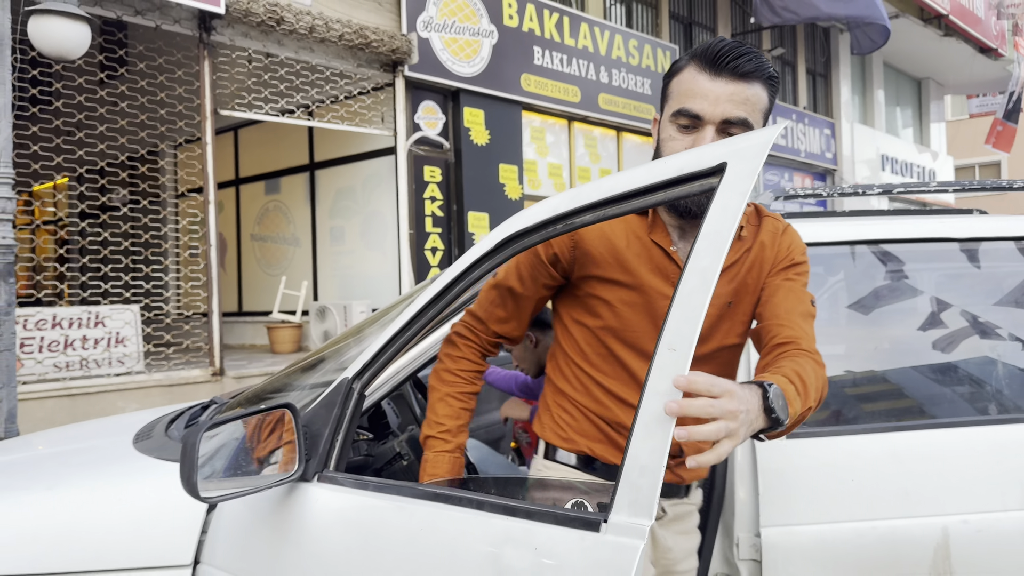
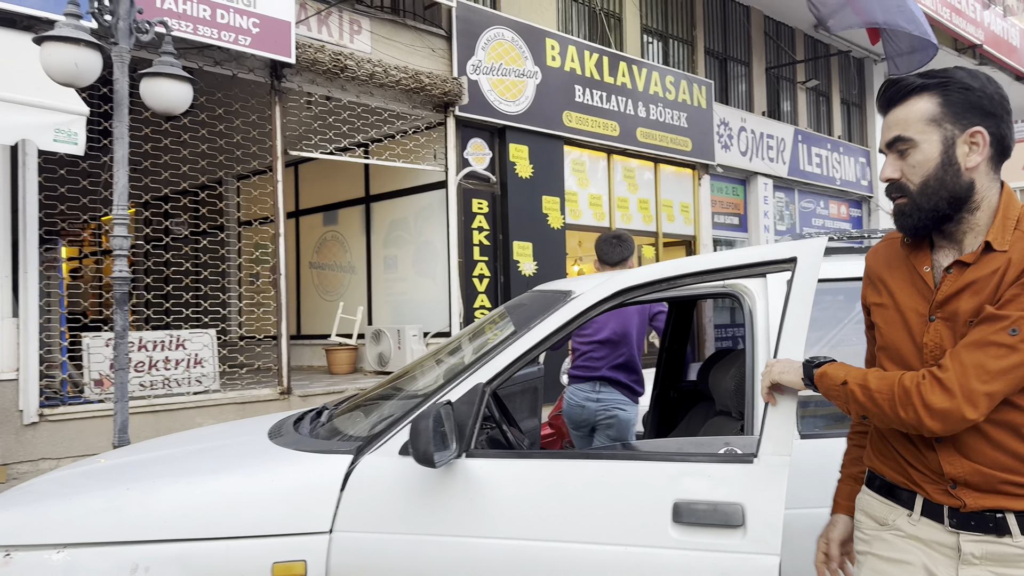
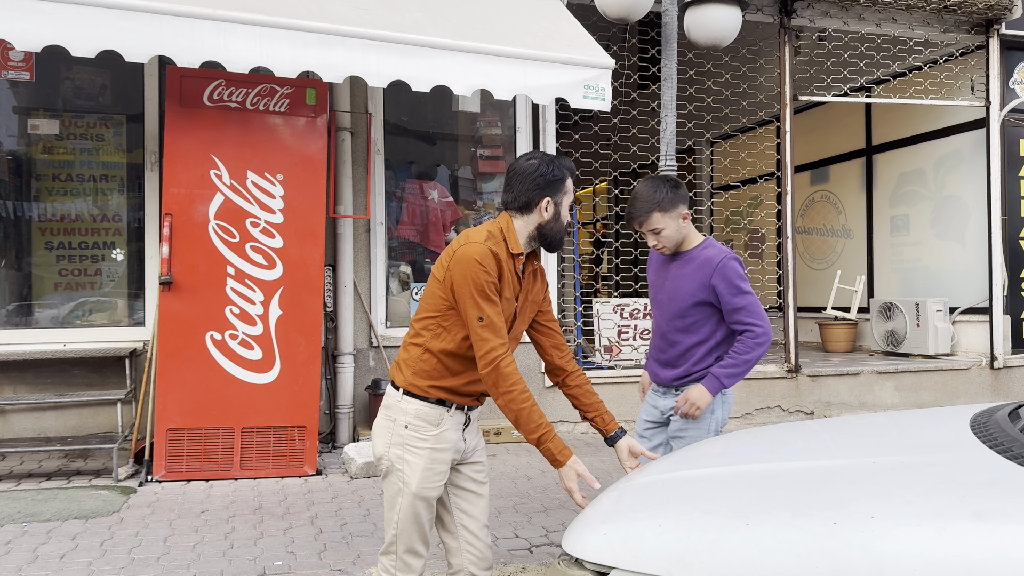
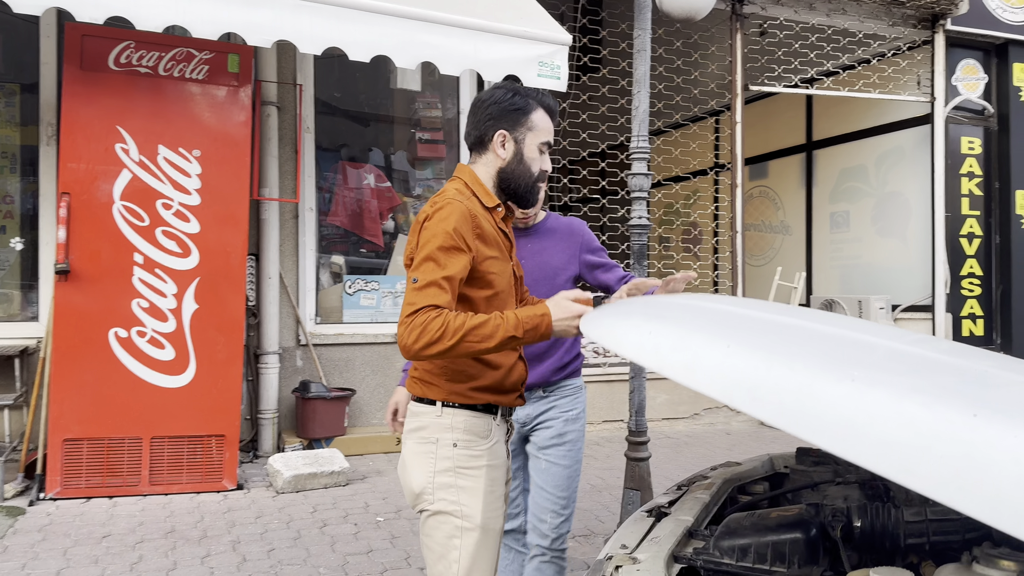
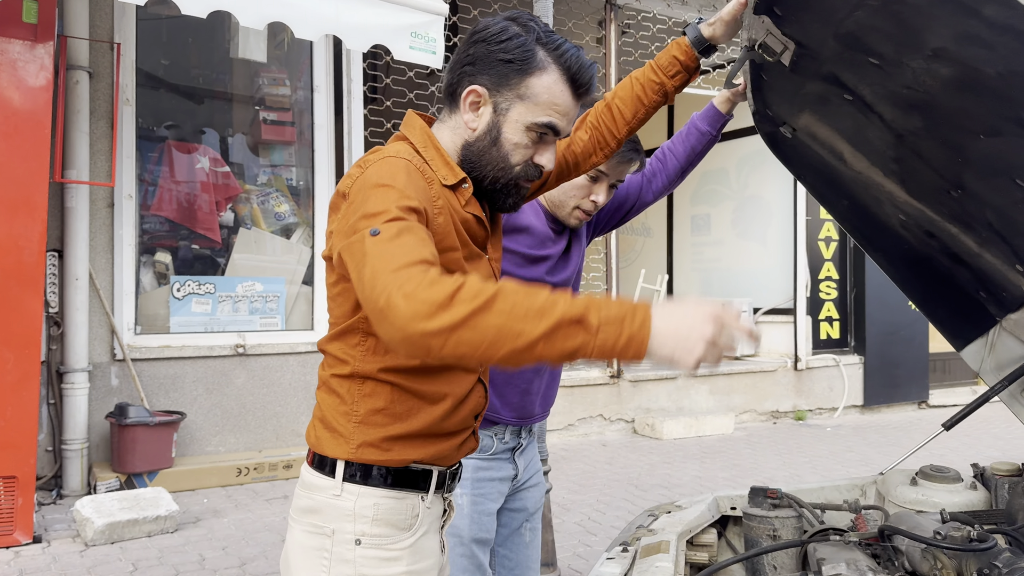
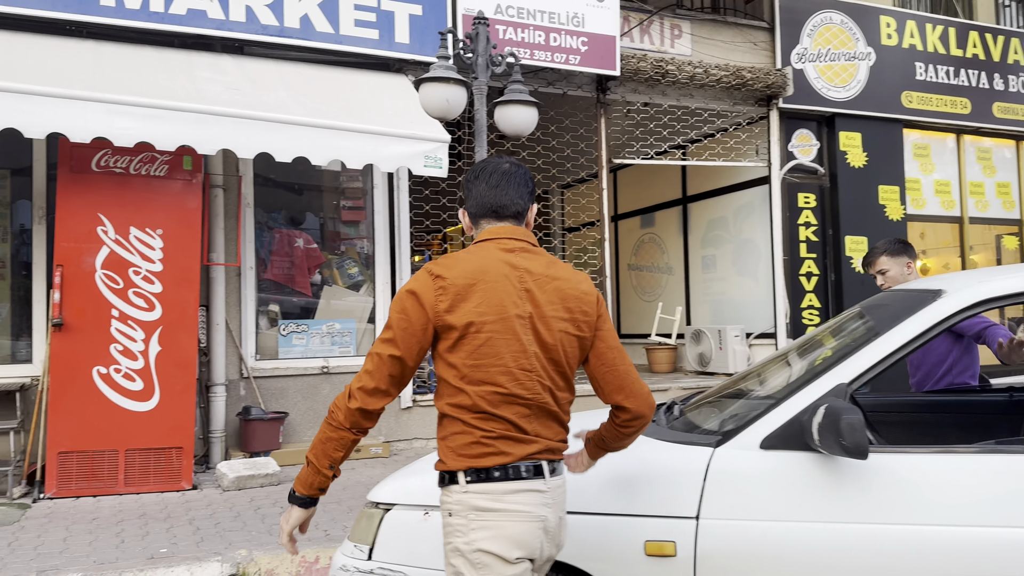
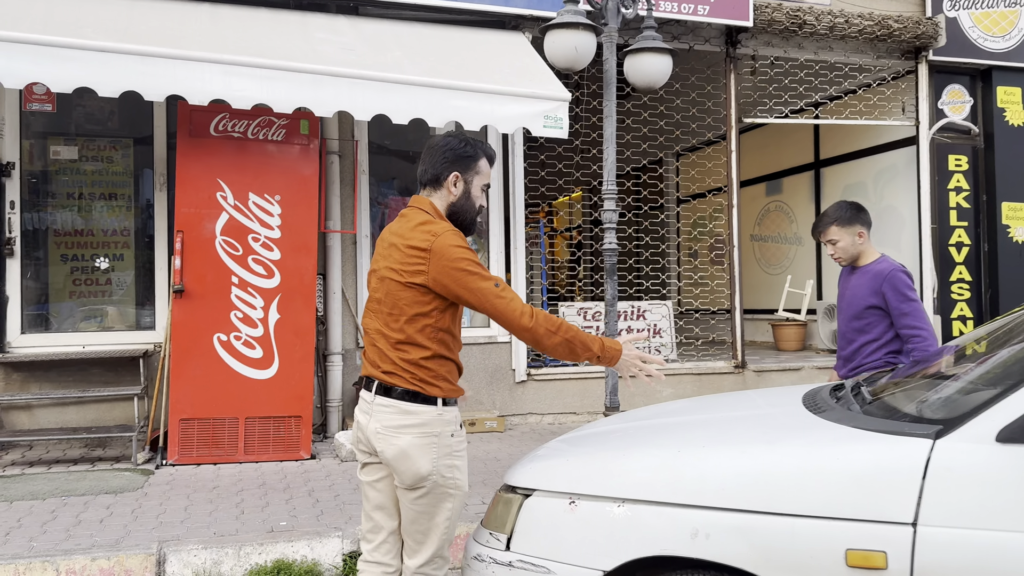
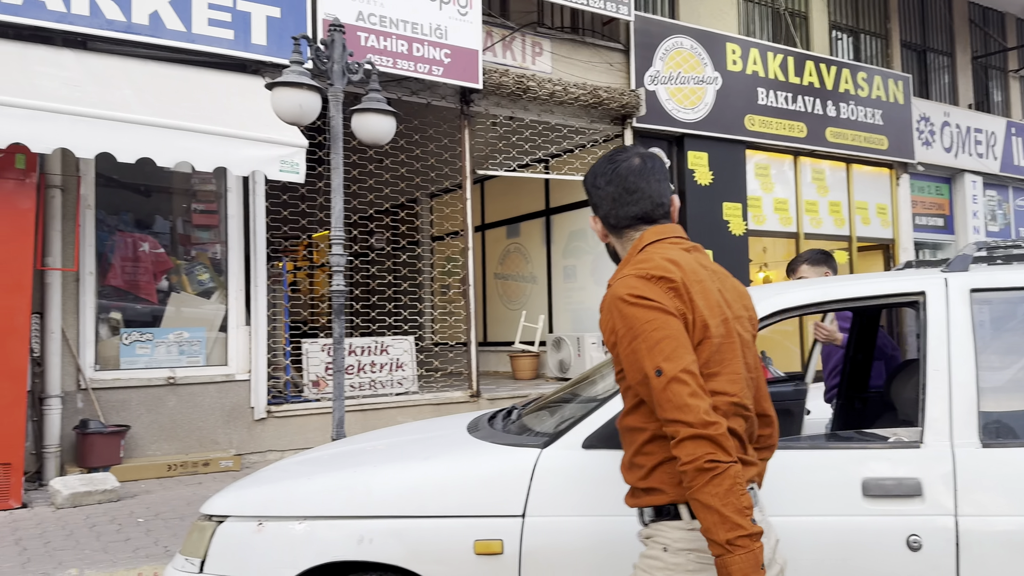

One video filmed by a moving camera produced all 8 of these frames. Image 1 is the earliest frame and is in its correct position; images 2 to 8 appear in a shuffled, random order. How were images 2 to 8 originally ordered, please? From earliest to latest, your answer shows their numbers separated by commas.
2, 8, 6, 7, 3, 4, 5
